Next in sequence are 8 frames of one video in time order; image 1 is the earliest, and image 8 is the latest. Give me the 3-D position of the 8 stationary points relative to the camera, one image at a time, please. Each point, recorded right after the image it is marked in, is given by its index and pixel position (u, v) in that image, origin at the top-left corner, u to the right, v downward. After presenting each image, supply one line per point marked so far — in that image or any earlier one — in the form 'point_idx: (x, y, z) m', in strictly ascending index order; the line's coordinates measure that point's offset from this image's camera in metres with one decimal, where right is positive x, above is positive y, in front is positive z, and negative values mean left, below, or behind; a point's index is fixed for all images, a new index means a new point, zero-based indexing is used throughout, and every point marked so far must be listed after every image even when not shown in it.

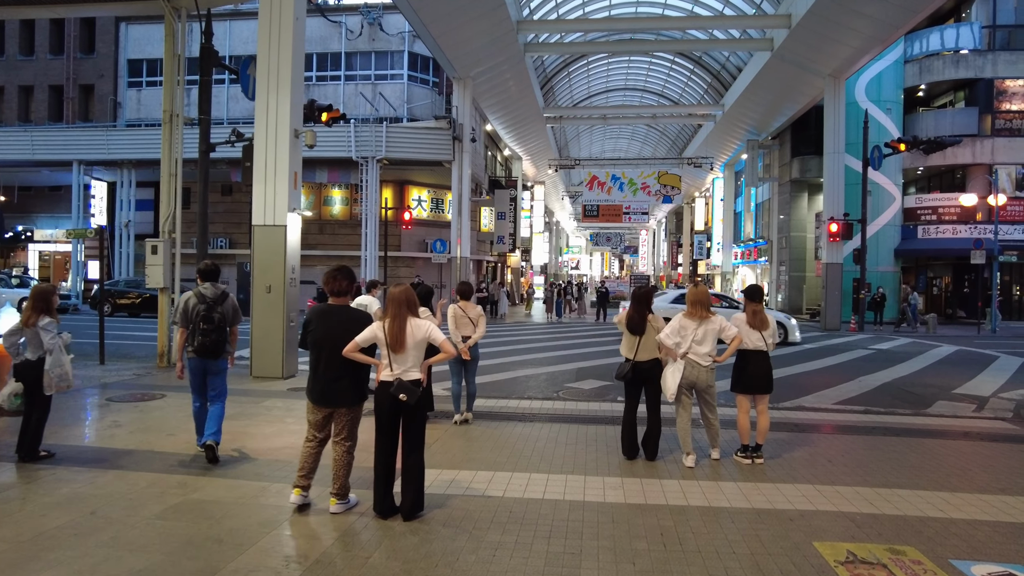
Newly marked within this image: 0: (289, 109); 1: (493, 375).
0: (-3.6, +2.9, +10.5) m
1: (-0.3, -1.5, +11.1) m
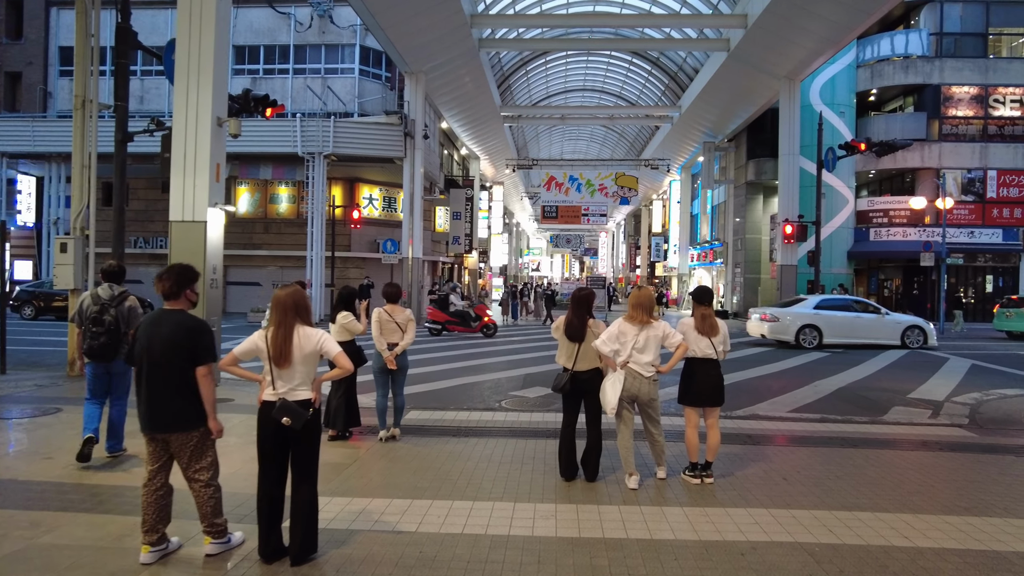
0: (-4.4, +2.8, +9.6) m
1: (-1.2, -1.5, +10.4) m
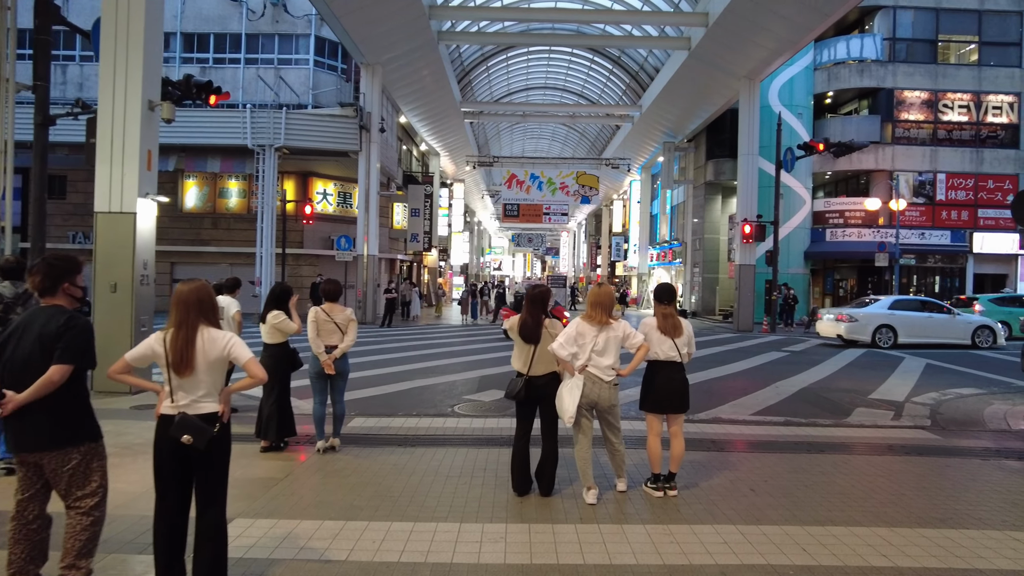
0: (-5.1, +2.9, +8.9) m
1: (-1.9, -1.5, +9.9) m
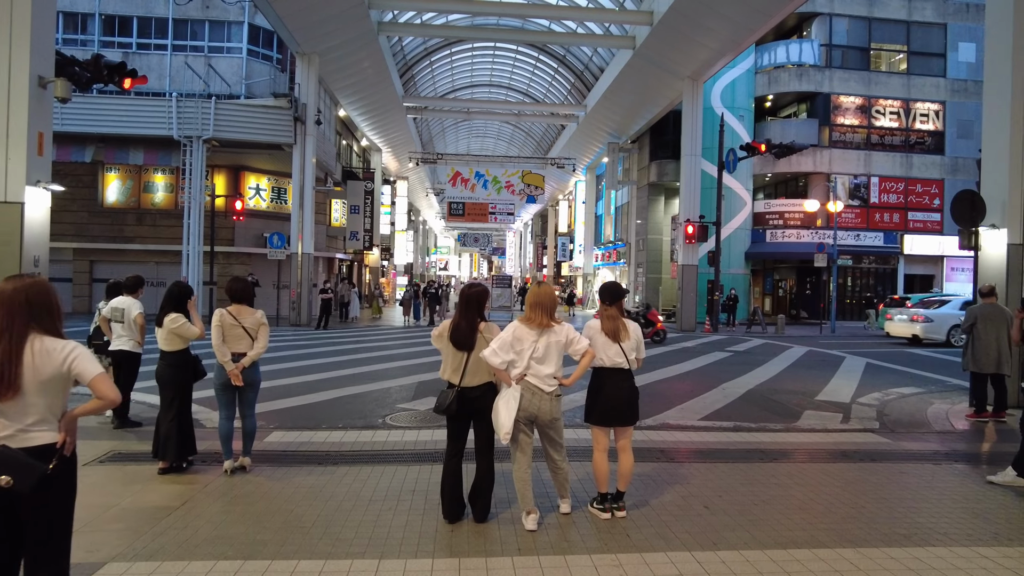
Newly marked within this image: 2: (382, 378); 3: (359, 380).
0: (-5.8, +2.9, +7.8) m
1: (-2.7, -1.5, +9.1) m
2: (-2.2, -1.5, +10.9) m
3: (-2.5, -1.5, +10.5) m
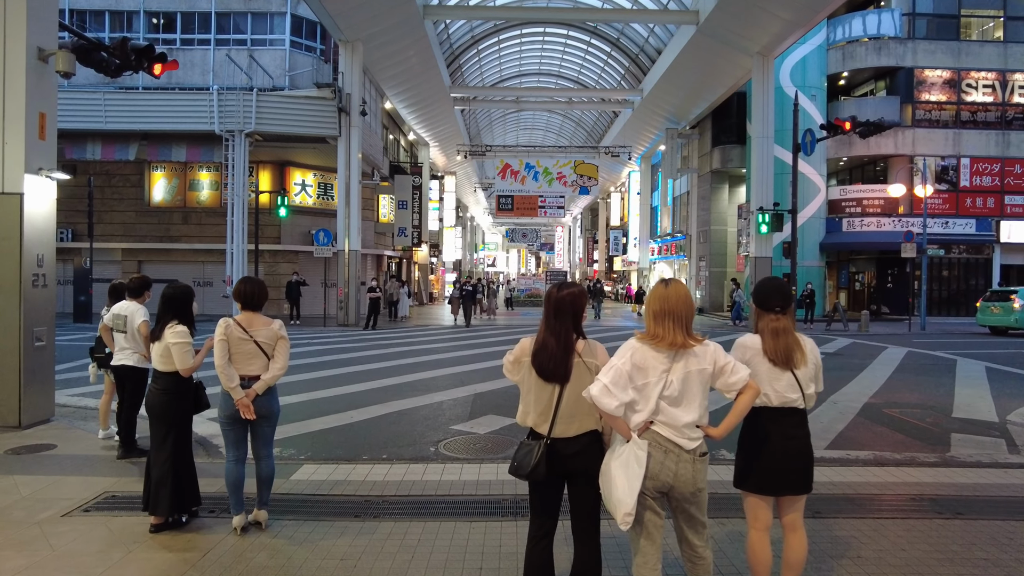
0: (-5.1, +2.8, +6.8) m
1: (-1.9, -1.5, +7.9) m
2: (-1.2, -1.5, +9.7) m
3: (-1.5, -1.5, +9.3) m
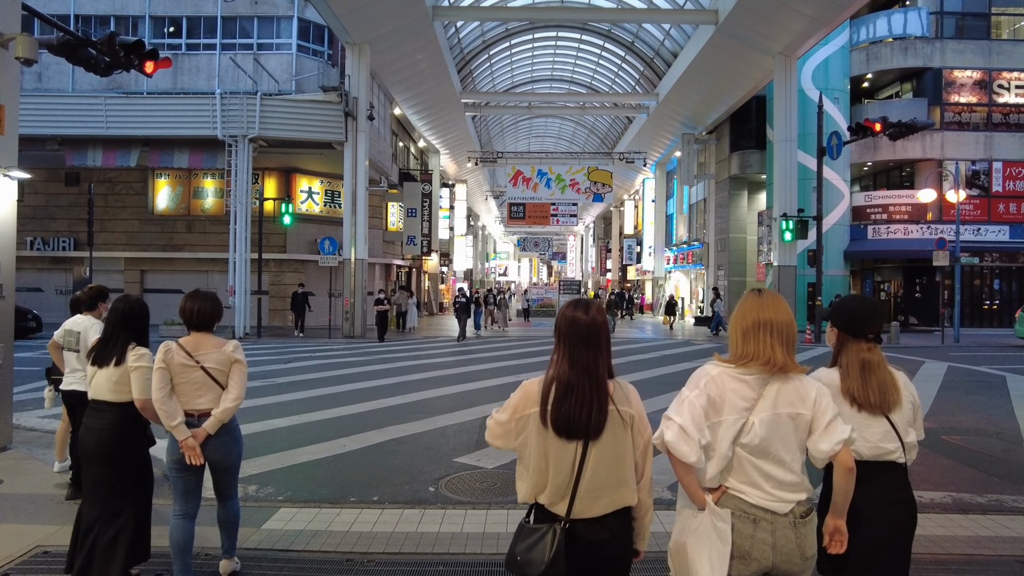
0: (-5.0, +2.7, +6.1) m
1: (-1.7, -1.6, +7.1) m
2: (-1.0, -1.6, +8.8) m
3: (-1.3, -1.6, +8.4) m
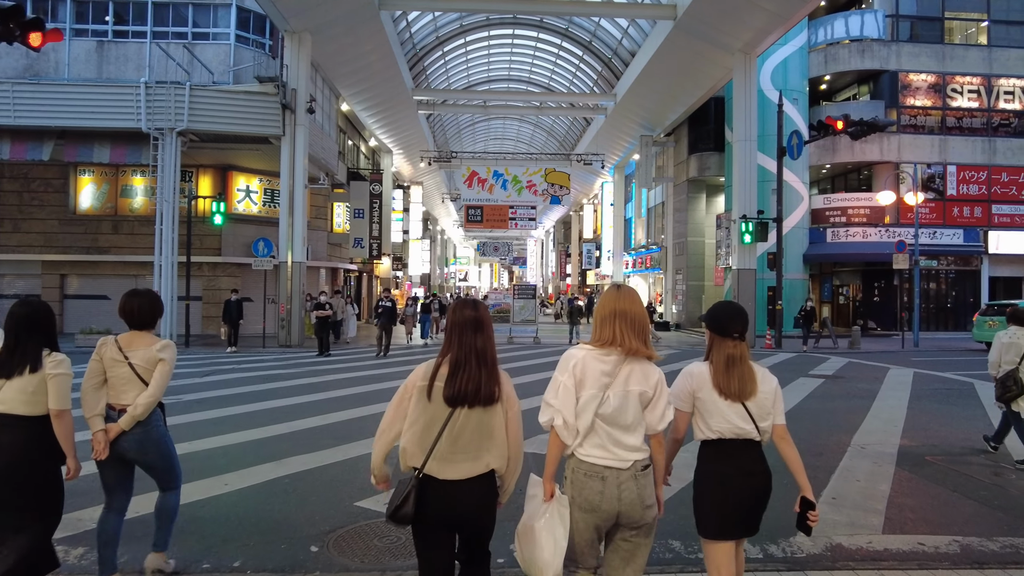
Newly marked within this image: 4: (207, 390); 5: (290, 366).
0: (-5.6, +2.7, +4.7) m
1: (-2.4, -1.6, +5.9) m
2: (-1.8, -1.7, +7.6) m
3: (-2.1, -1.7, +7.2) m
4: (-4.9, -1.7, +10.7) m
5: (-5.0, -1.8, +14.8) m
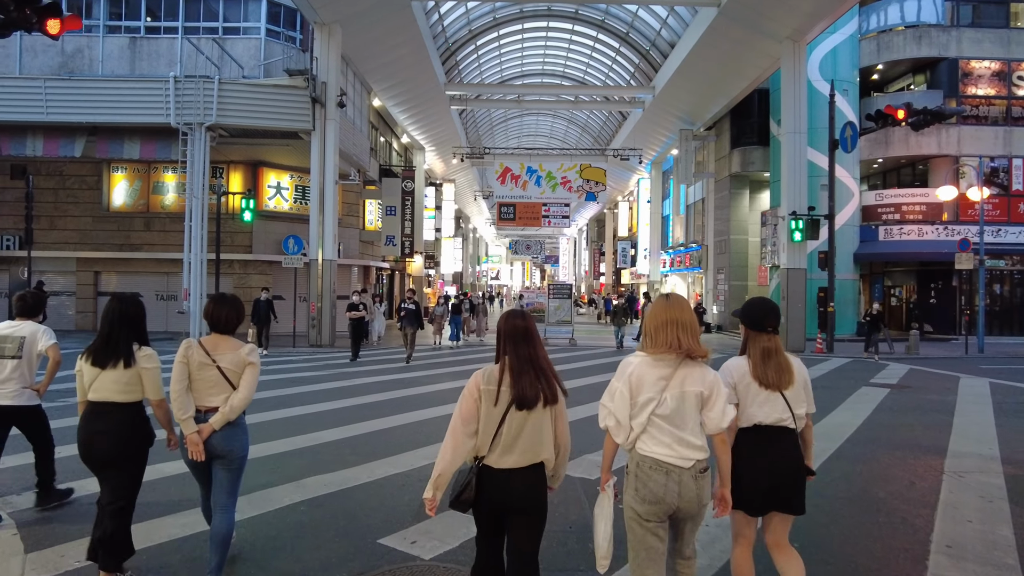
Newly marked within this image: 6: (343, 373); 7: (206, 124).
0: (-5.3, +2.7, +4.2) m
1: (-2.1, -1.6, +5.2) m
2: (-1.3, -1.7, +7.0) m
3: (-1.7, -1.7, +6.6) m
4: (-4.3, -1.7, +10.2) m
5: (-4.2, -1.7, +14.2) m
6: (-3.4, -1.8, +13.1) m
7: (-8.5, +4.5, +18.2) m
